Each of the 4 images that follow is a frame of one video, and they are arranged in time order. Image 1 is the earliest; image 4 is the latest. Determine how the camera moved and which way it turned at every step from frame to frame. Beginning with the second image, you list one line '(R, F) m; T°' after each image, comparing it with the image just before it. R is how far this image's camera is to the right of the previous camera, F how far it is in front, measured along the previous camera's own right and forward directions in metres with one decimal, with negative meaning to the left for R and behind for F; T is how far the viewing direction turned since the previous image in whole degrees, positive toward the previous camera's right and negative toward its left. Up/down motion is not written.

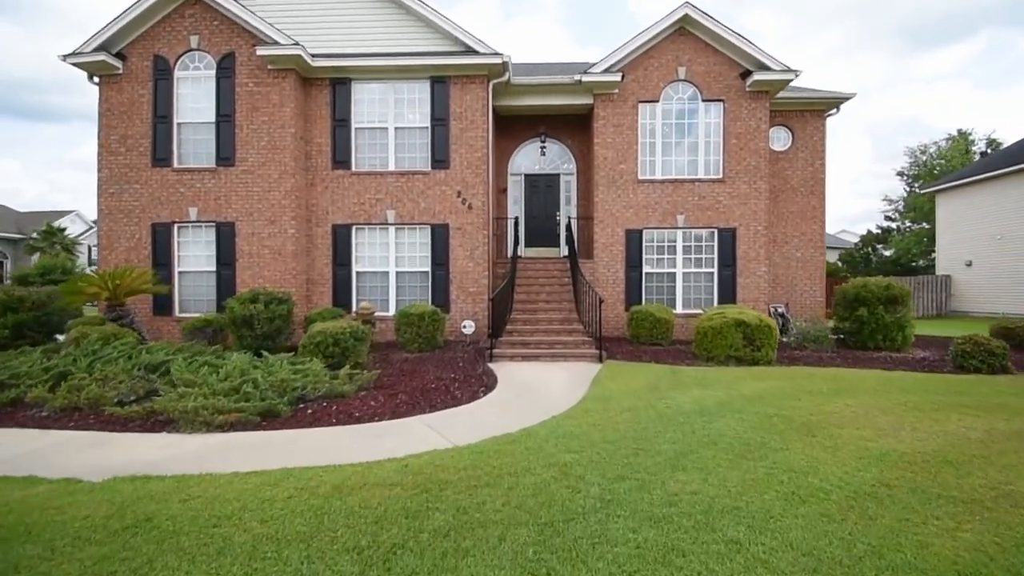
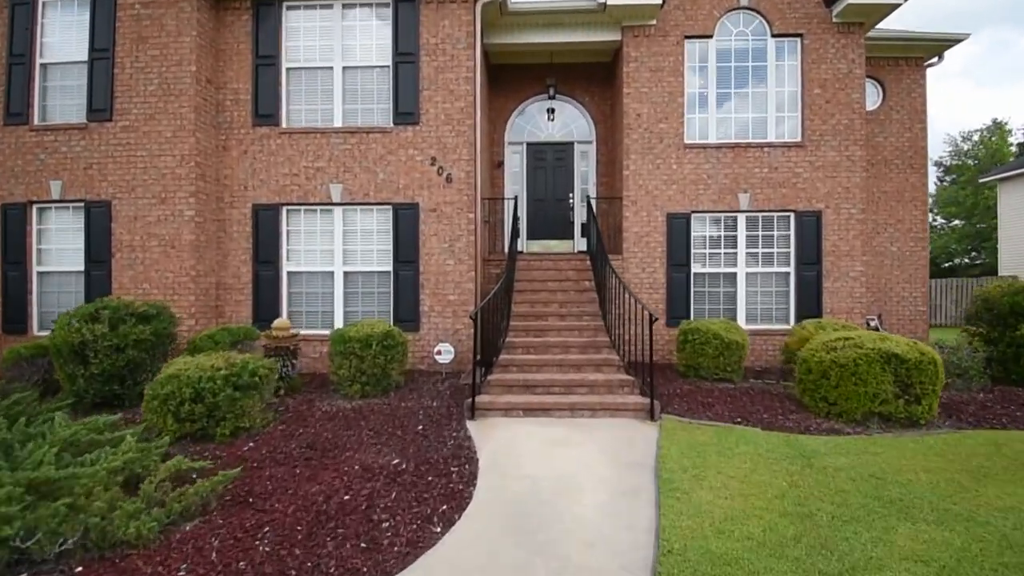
(+0.1, +4.5) m; 0°
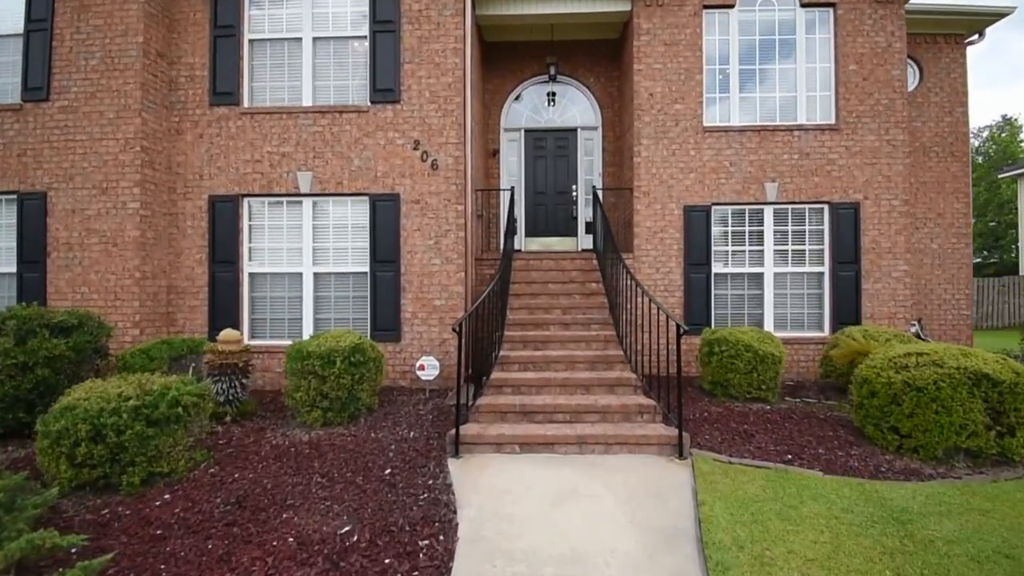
(+0.1, +1.4) m; 0°
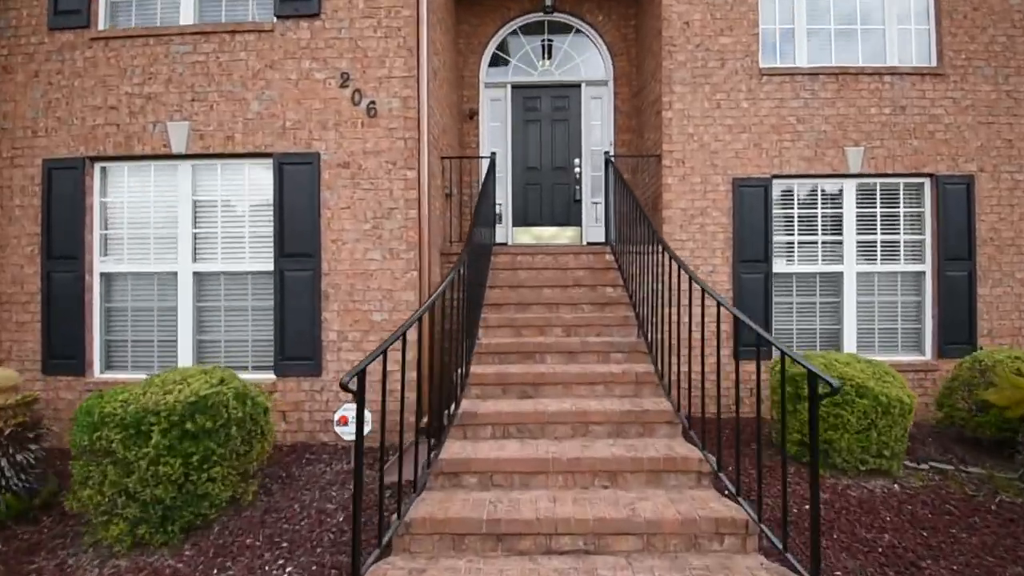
(+0.2, +2.9) m; 0°
